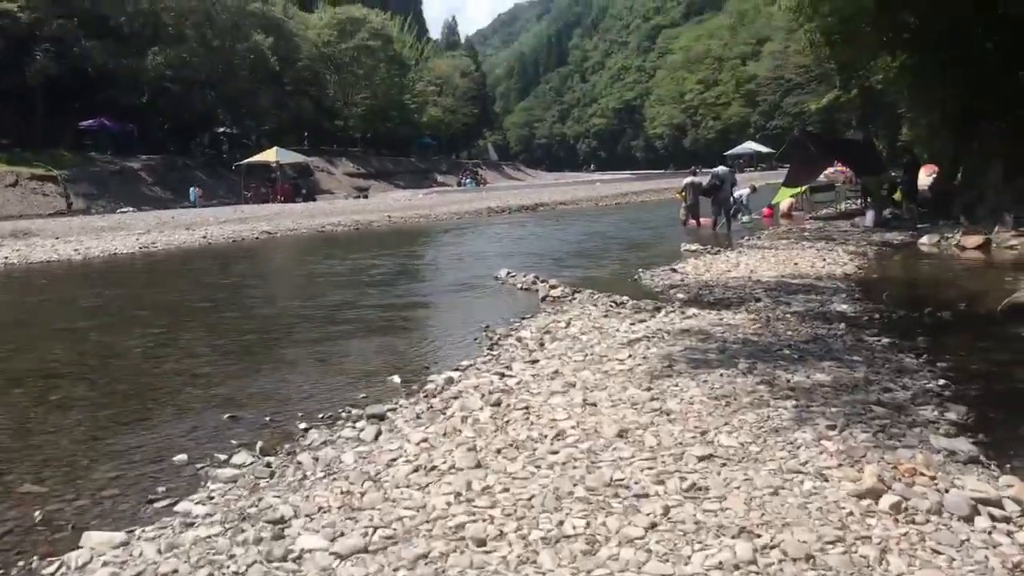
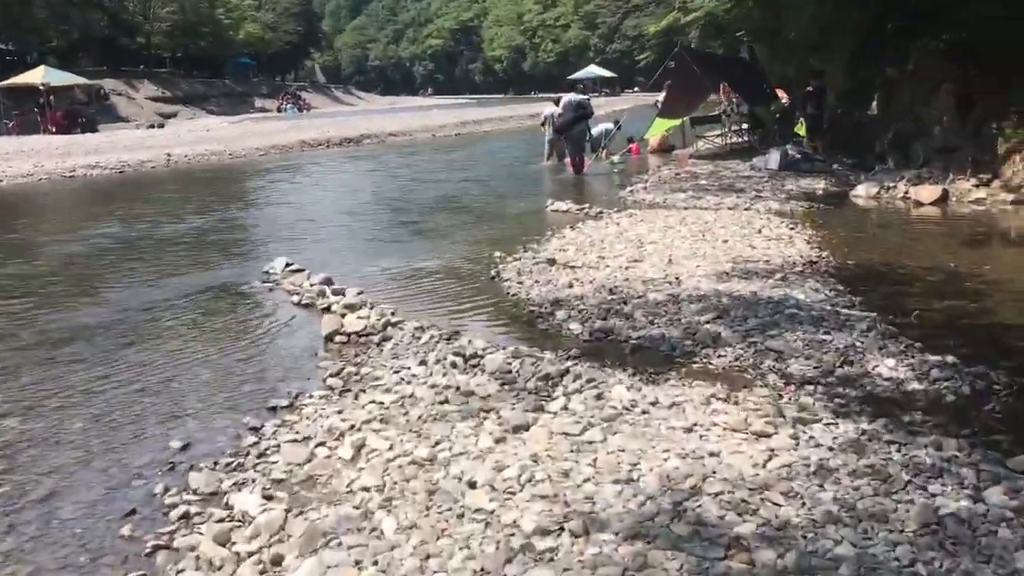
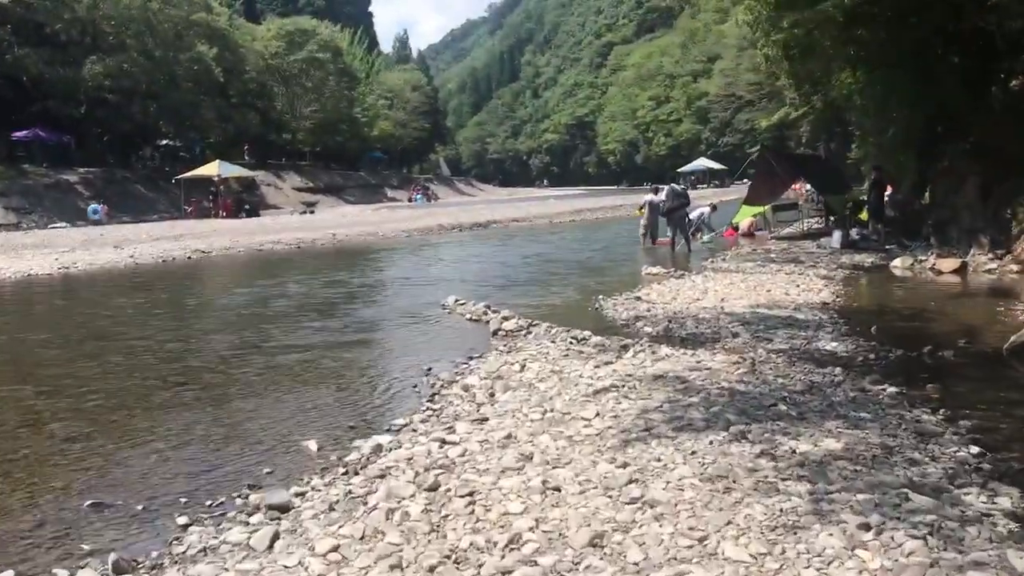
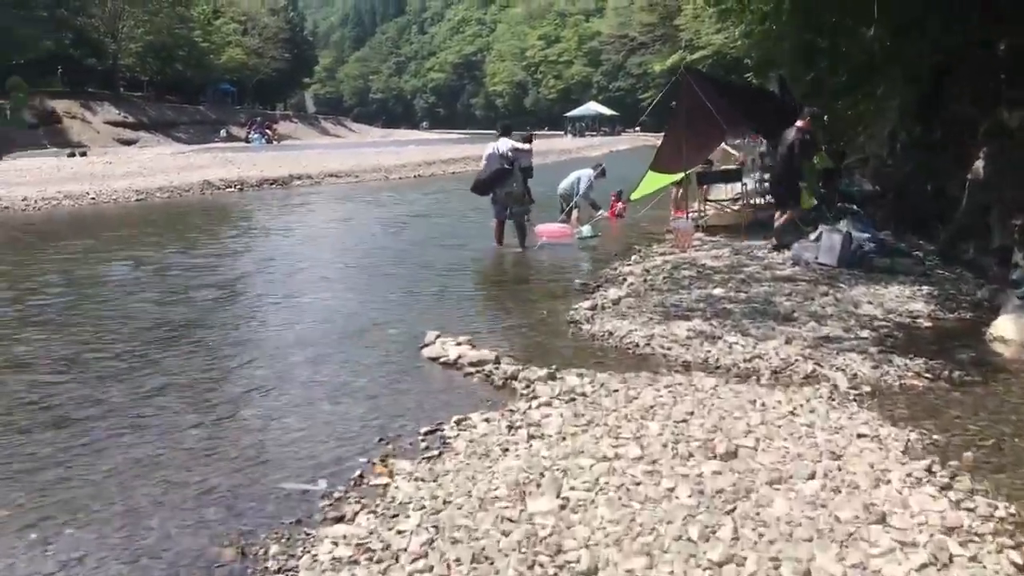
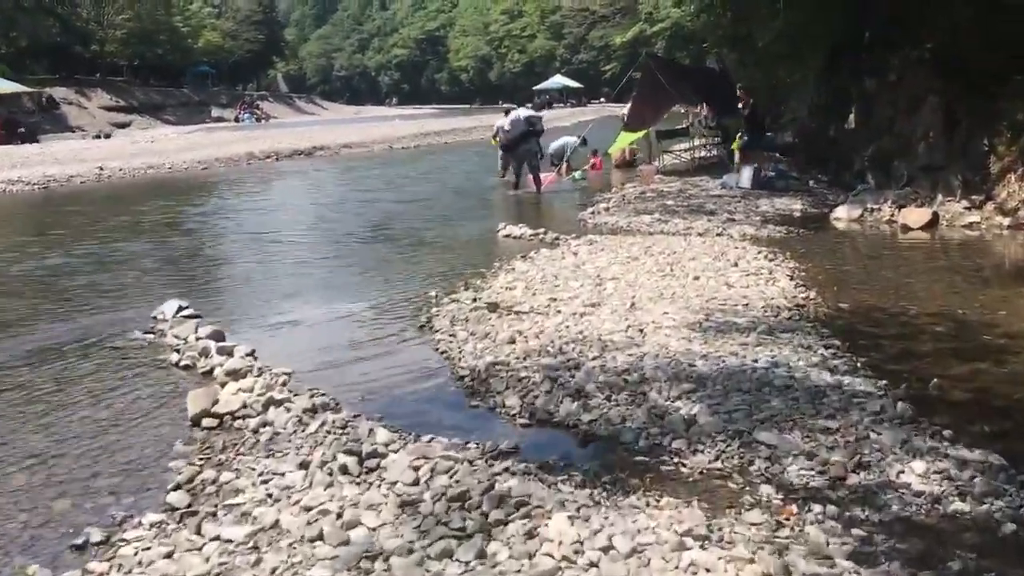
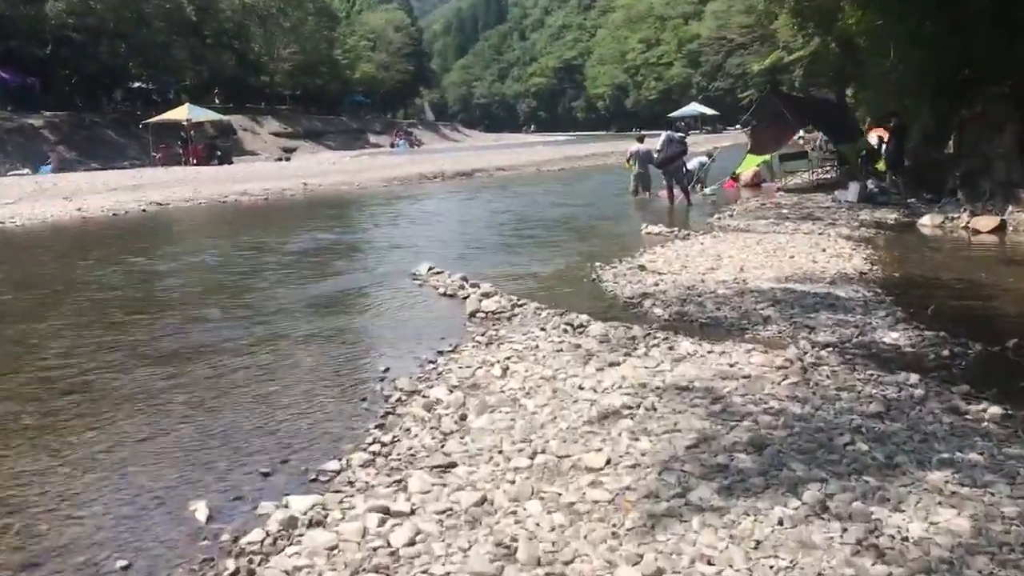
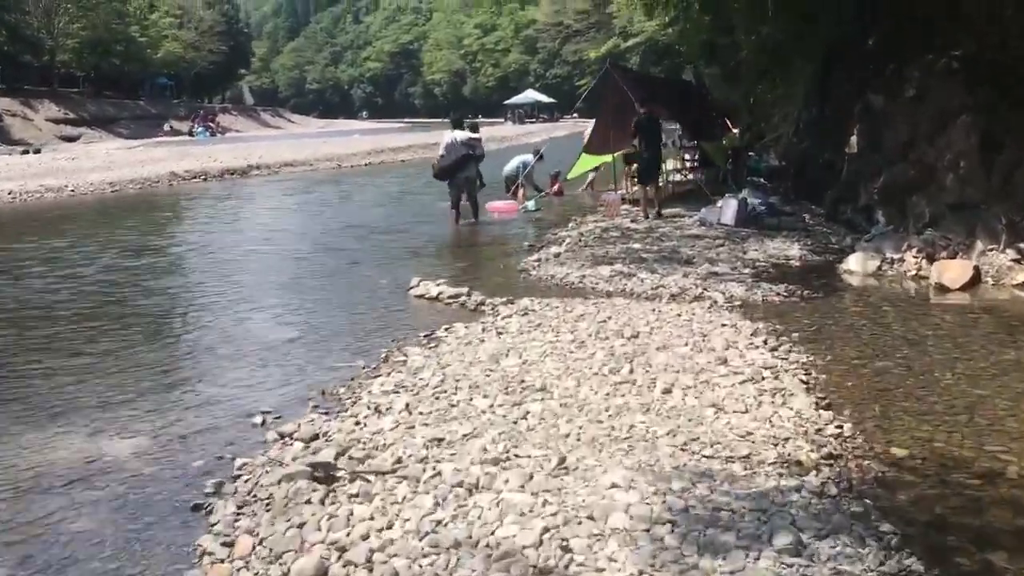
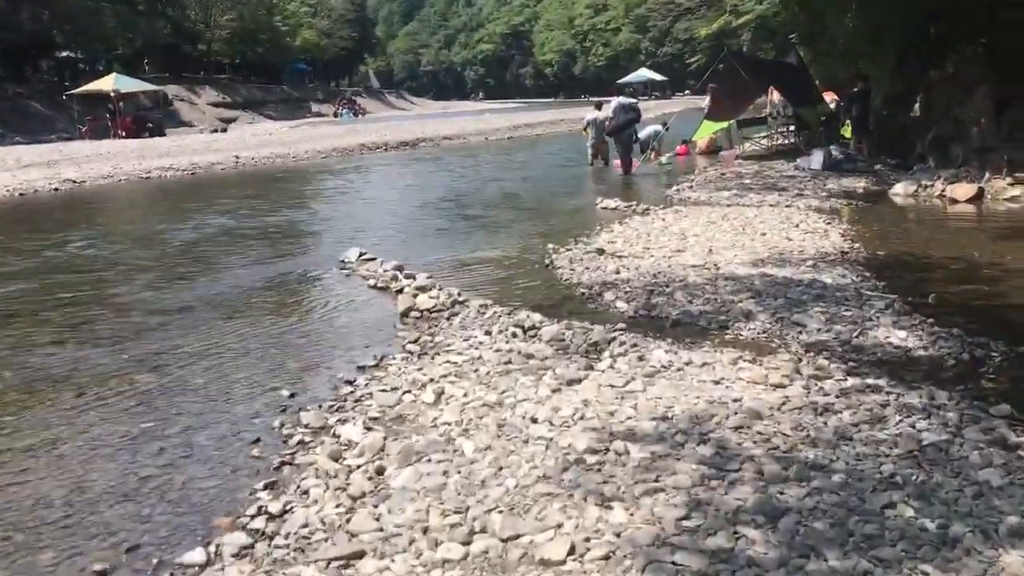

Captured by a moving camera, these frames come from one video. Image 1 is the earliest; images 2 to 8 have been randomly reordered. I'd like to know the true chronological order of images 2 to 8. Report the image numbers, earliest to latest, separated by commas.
3, 6, 8, 2, 5, 7, 4
